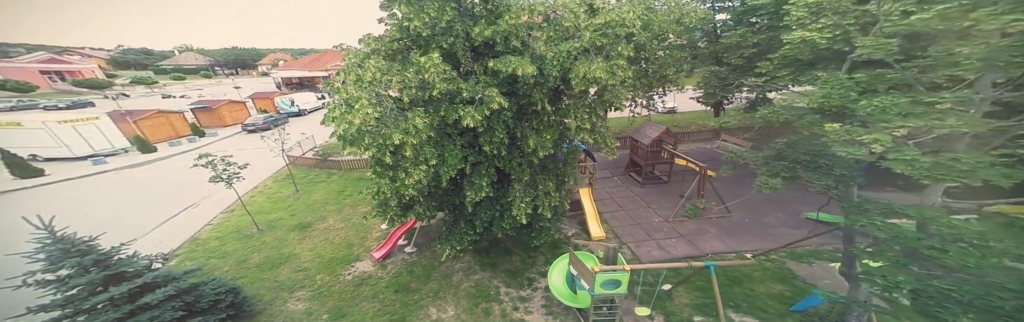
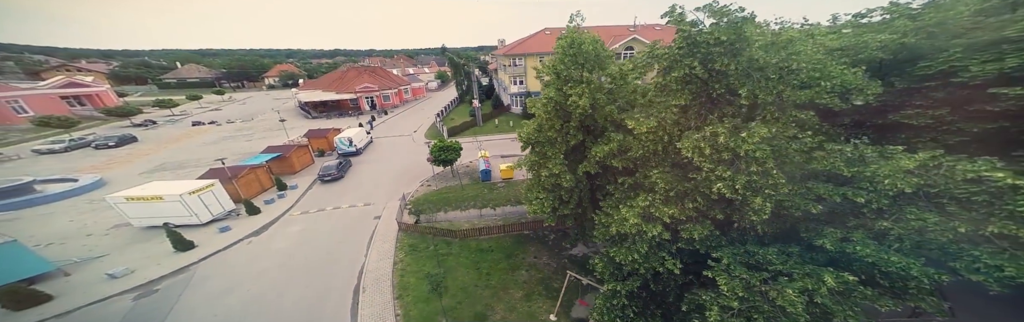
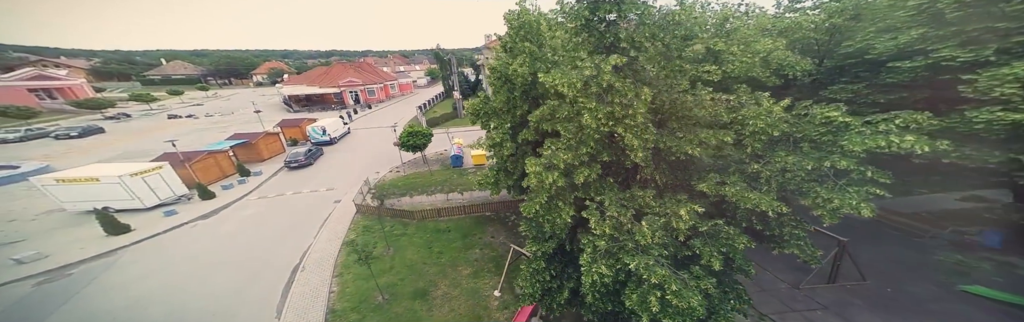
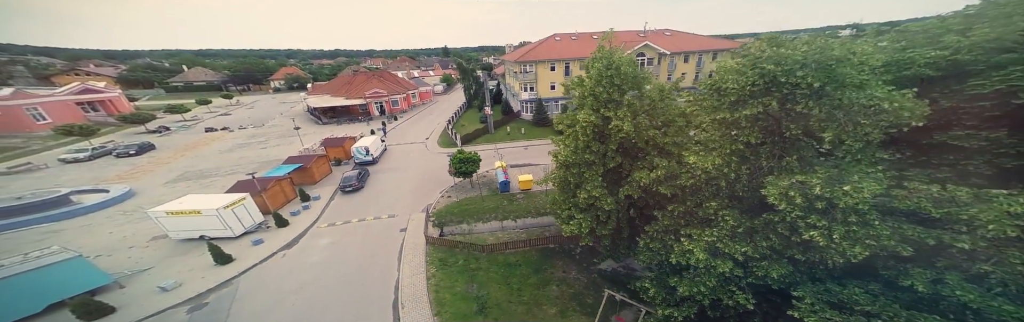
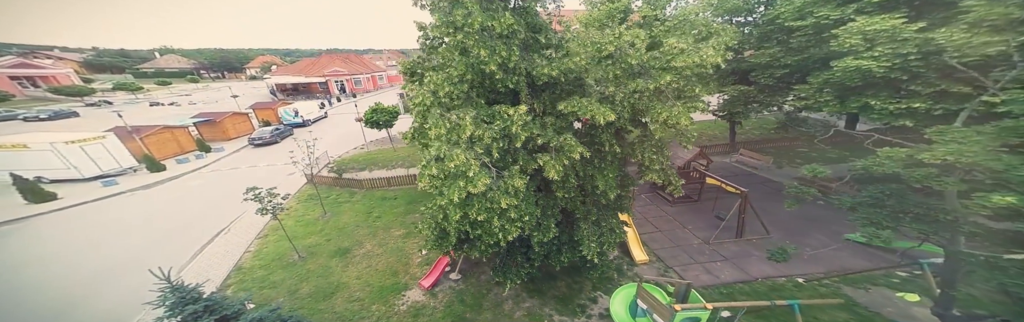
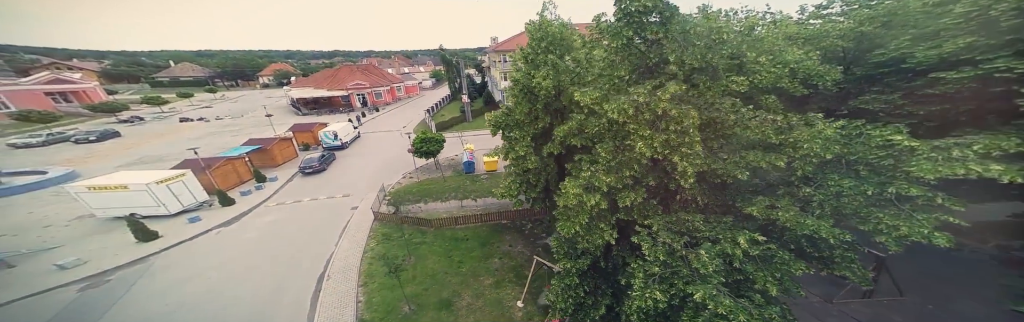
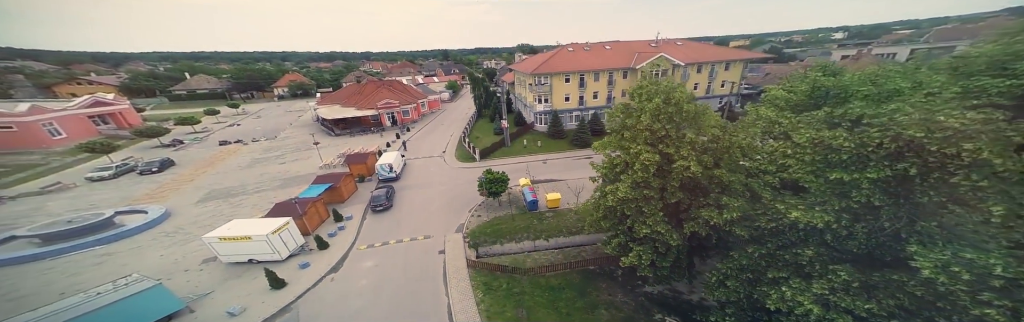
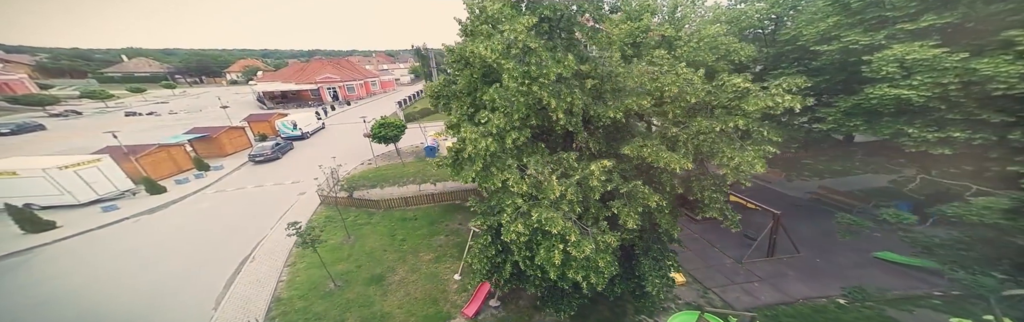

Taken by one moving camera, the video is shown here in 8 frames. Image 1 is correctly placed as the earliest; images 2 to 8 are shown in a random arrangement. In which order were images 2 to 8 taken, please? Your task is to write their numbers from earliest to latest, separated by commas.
5, 8, 3, 6, 2, 4, 7
